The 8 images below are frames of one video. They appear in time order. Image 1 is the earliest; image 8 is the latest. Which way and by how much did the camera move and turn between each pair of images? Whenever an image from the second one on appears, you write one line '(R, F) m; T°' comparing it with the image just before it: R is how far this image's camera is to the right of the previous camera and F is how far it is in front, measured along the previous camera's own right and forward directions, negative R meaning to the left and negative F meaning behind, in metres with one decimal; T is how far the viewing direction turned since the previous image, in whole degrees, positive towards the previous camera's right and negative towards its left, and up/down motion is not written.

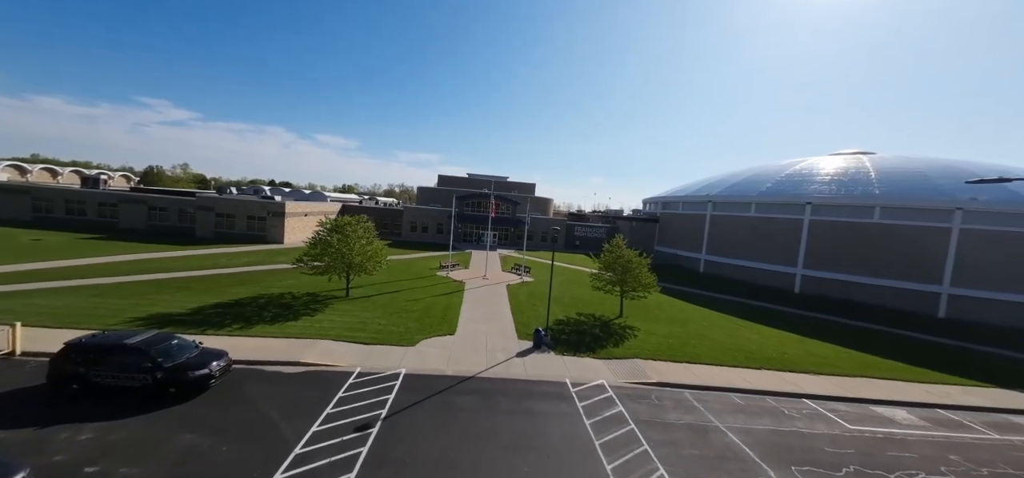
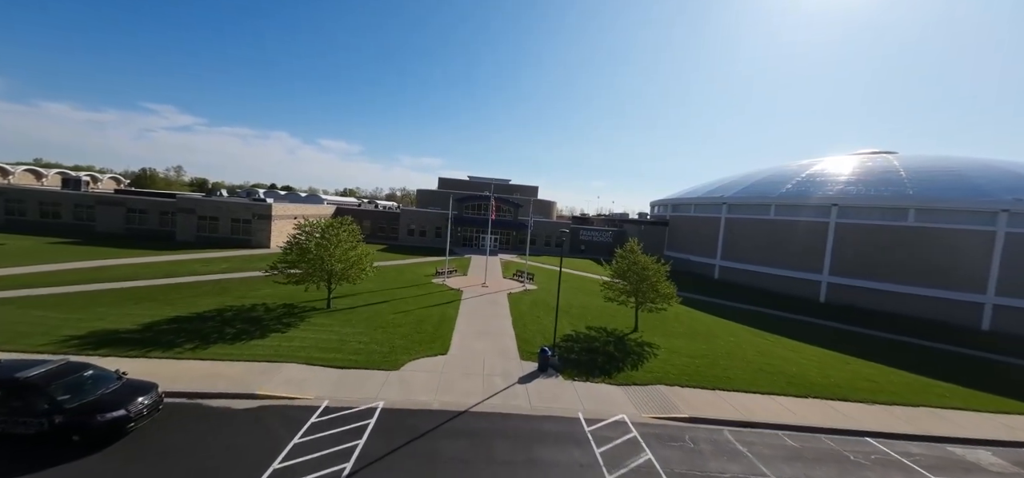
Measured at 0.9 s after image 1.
(0.0, +2.1) m; 0°
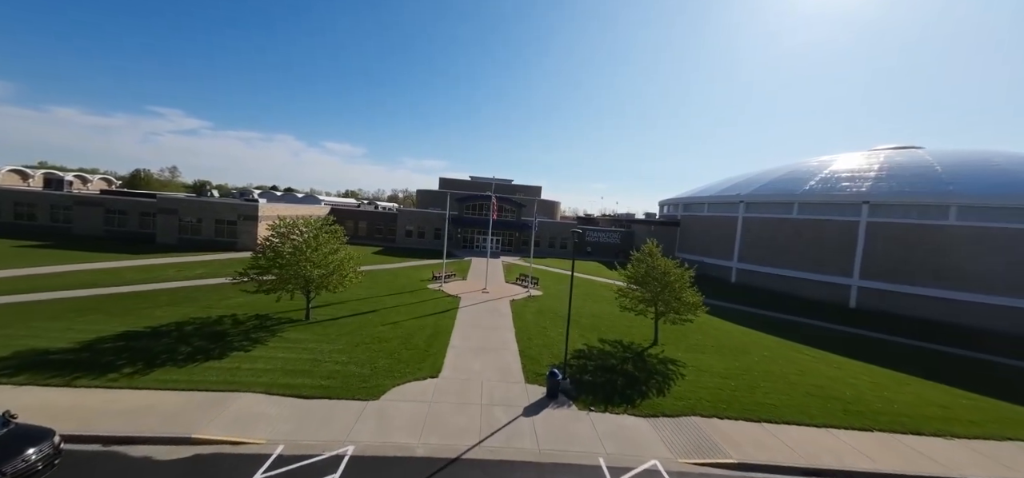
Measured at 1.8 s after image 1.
(0.0, +2.1) m; -1°
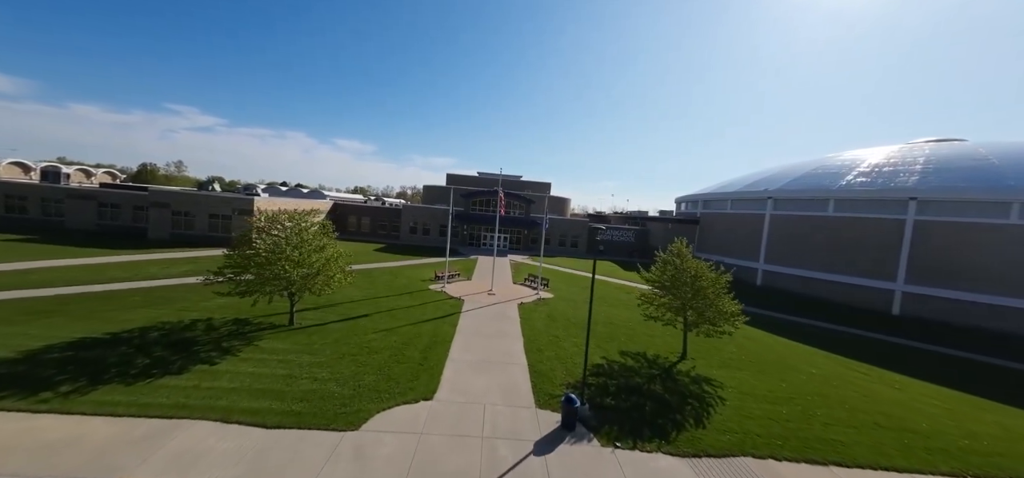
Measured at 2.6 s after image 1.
(0.0, +1.9) m; -1°
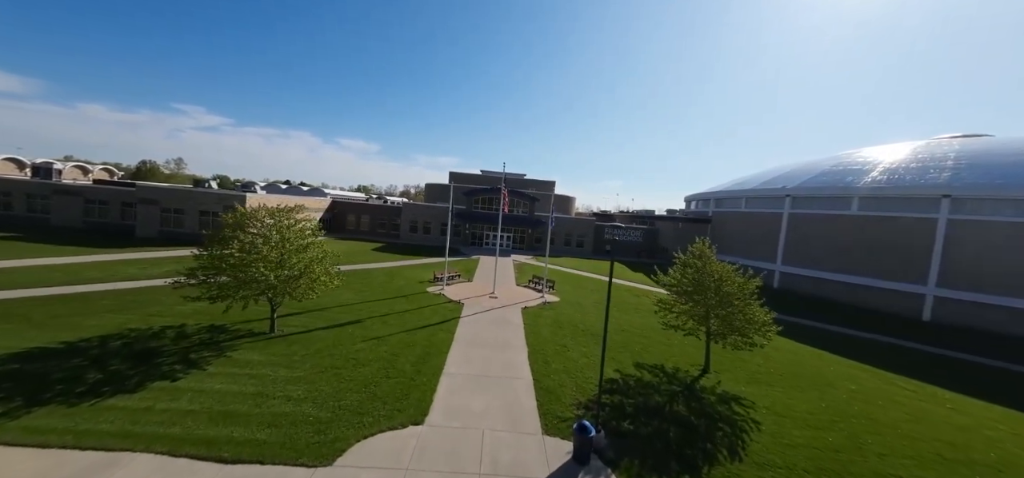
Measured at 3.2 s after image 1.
(0.0, +1.3) m; -1°
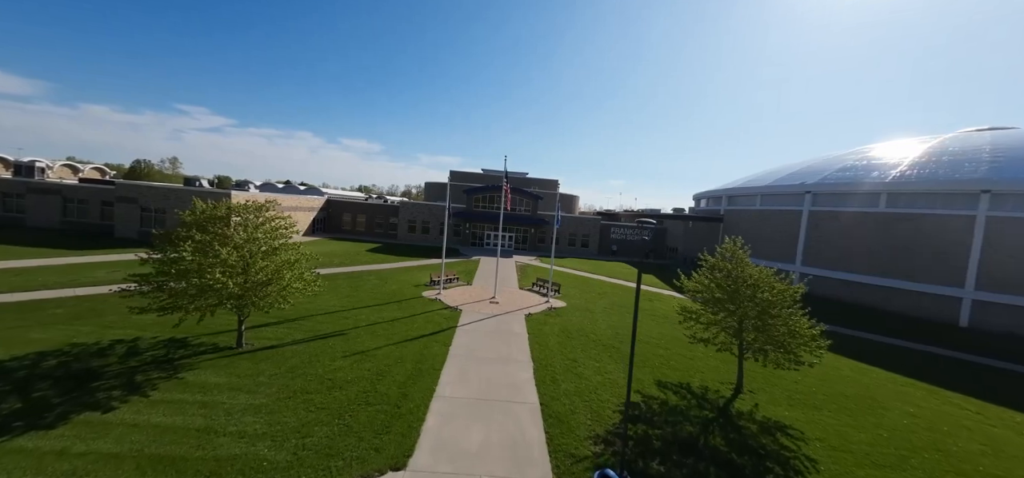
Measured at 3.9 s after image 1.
(0.0, +1.6) m; 0°
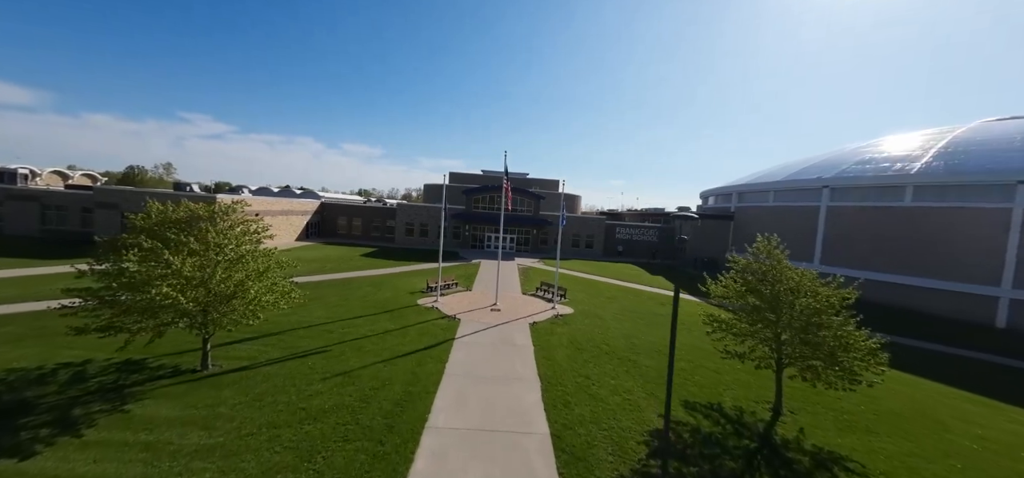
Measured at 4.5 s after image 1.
(0.0, +1.3) m; 0°
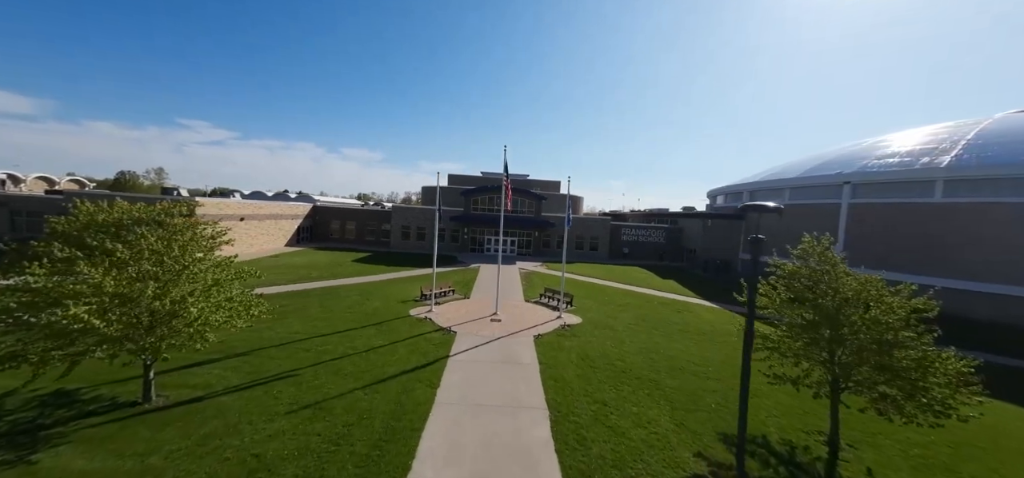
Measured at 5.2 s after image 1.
(0.0, +1.5) m; 0°
